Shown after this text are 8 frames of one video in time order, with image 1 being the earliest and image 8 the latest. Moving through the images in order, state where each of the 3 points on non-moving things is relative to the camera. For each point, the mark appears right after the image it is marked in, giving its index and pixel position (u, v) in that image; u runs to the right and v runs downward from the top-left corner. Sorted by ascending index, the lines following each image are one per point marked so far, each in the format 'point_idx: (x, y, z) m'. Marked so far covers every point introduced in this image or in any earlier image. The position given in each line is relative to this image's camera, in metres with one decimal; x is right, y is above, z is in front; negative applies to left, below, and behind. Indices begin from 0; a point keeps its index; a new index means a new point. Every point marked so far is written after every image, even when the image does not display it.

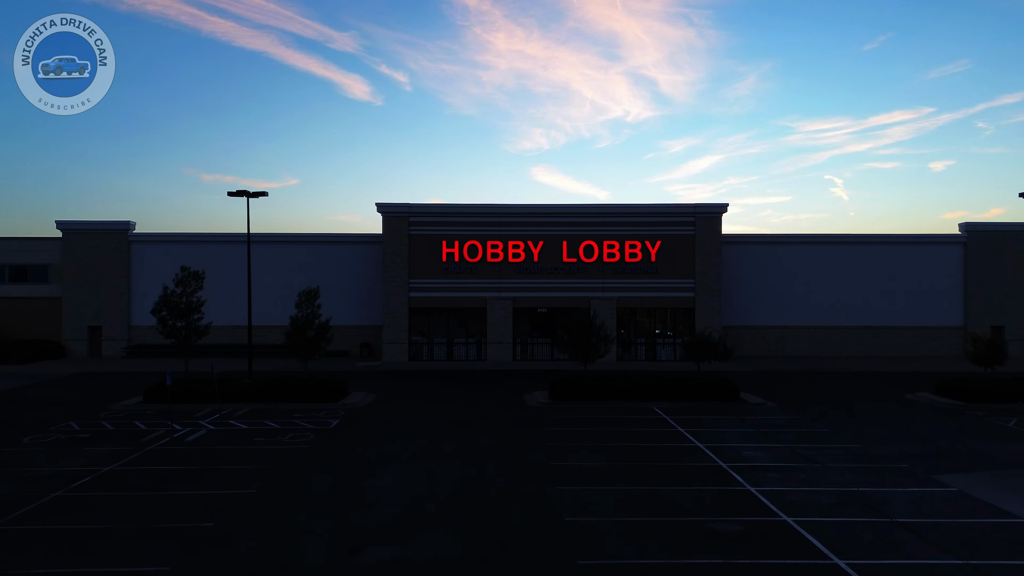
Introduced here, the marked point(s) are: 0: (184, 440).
0: (-15.6, -7.3, +16.2) m
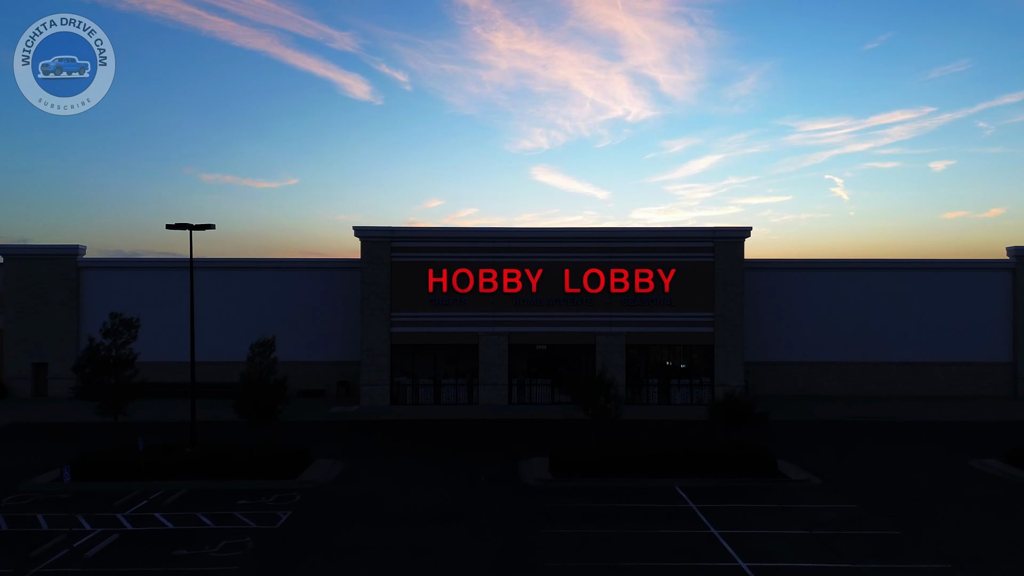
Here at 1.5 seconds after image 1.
0: (-16.0, -9.9, +12.8) m
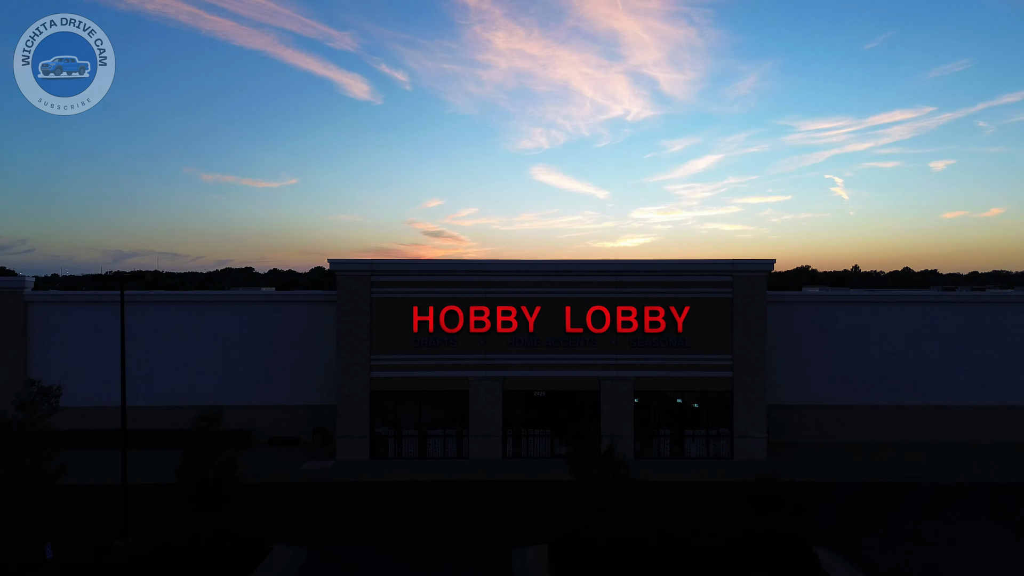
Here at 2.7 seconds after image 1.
0: (-16.4, -12.7, +9.9) m
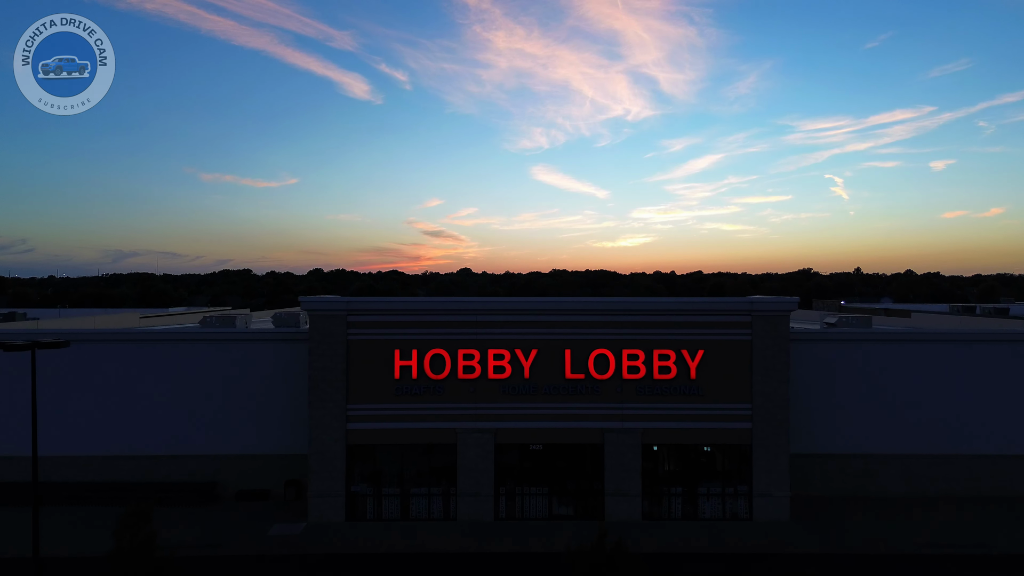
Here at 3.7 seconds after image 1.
0: (-16.8, -15.3, +7.3) m
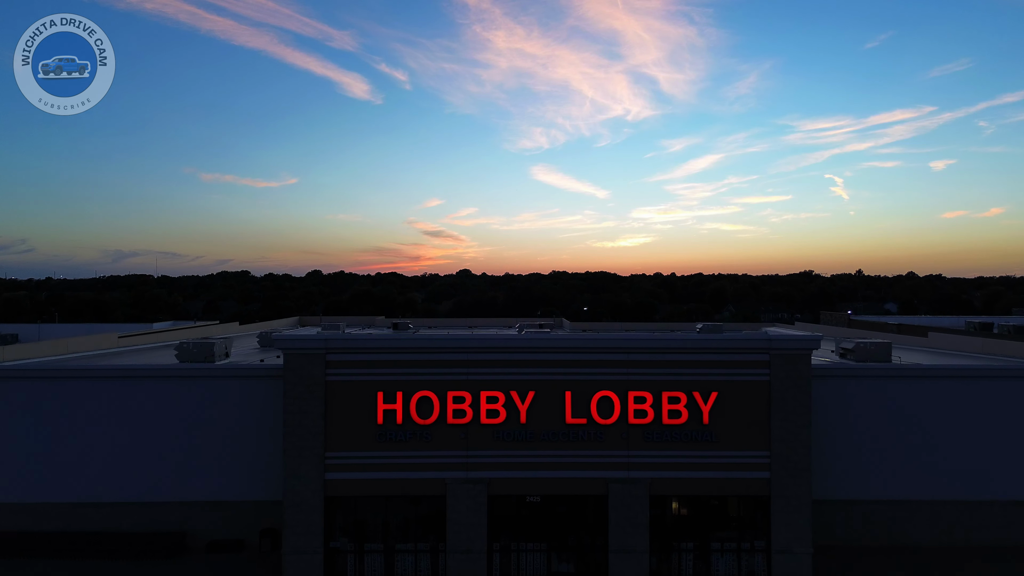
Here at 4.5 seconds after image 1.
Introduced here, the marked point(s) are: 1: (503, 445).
0: (-17.1, -17.3, +5.4) m
1: (-0.5, -8.9, +19.4) m
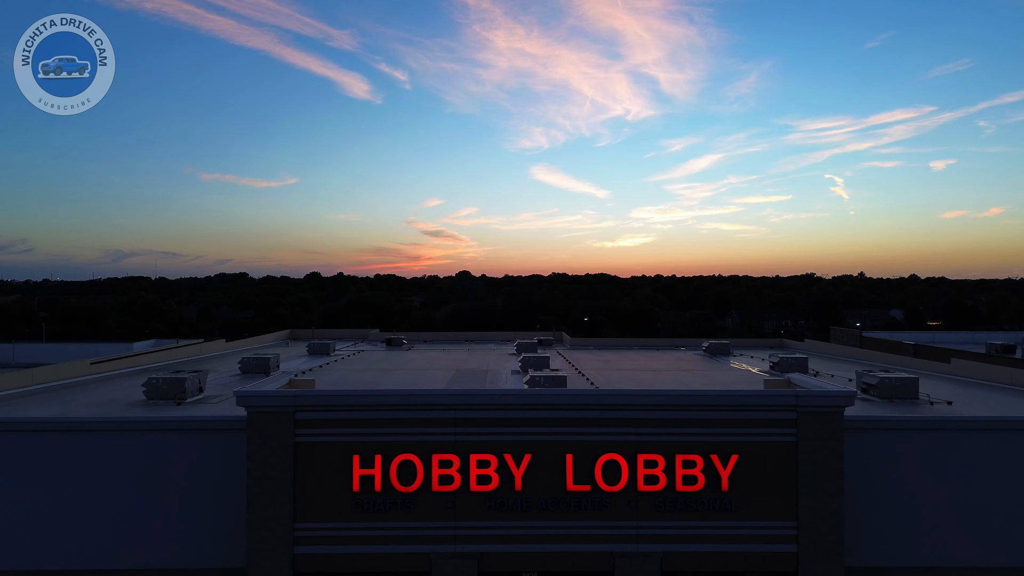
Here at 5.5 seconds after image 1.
0: (-17.4, -19.8, +3.1) m
1: (-0.8, -11.3, +17.2) m
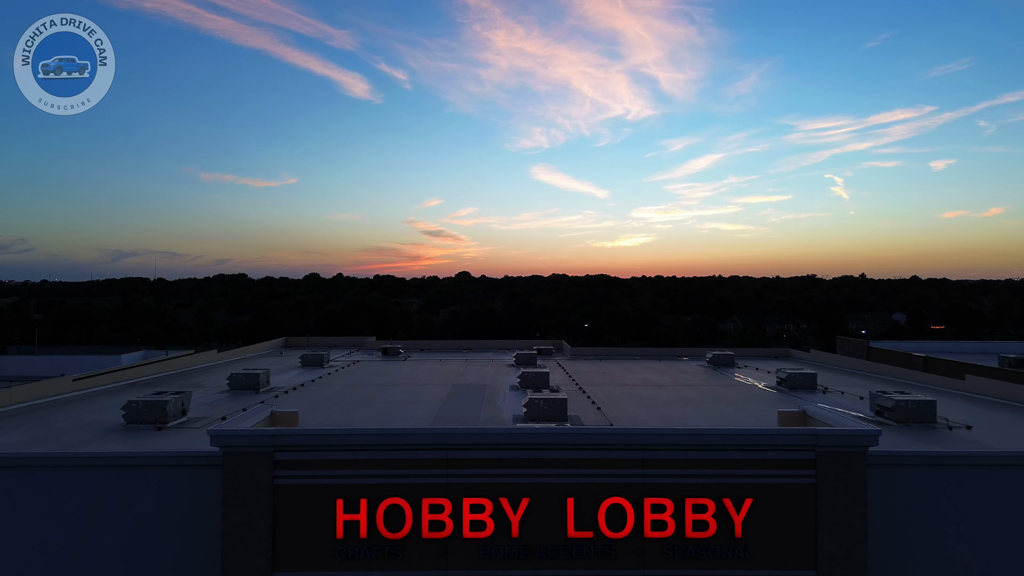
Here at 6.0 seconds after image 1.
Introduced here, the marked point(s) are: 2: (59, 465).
0: (-17.6, -21.2, +1.9) m
1: (-1.0, -12.8, +15.9) m
2: (-24.0, -9.4, +18.1) m
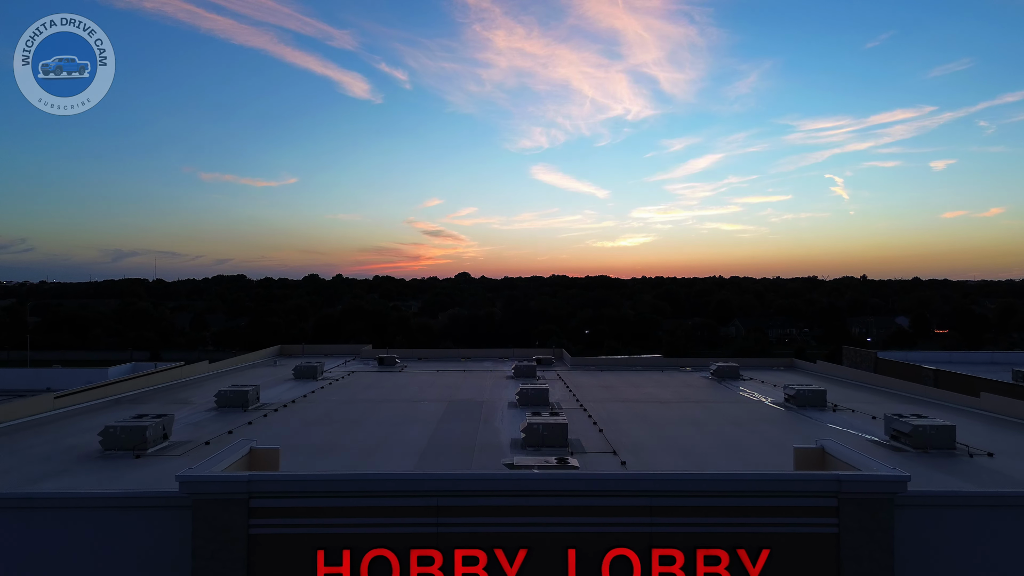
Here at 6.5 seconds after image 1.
0: (-17.8, -22.6, +0.6) m
1: (-1.1, -14.1, +14.6) m
2: (-24.2, -10.8, +16.8) m
